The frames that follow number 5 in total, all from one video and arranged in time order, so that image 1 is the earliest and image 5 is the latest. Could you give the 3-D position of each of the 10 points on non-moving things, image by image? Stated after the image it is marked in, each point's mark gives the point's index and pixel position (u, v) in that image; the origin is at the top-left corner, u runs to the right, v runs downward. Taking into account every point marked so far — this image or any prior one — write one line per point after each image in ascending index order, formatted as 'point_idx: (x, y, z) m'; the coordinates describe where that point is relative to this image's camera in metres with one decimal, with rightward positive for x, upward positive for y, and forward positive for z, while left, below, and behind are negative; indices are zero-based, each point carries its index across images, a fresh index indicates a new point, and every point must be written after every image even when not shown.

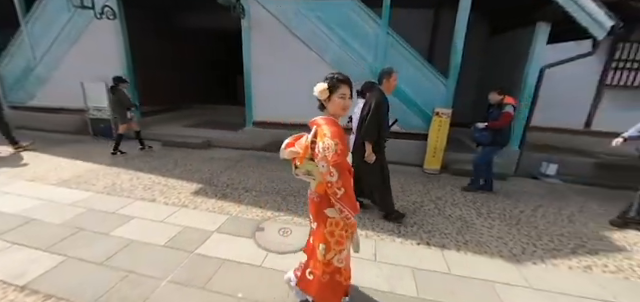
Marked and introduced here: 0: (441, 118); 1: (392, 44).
0: (+2.1, +0.6, +4.3) m
1: (+1.3, +1.9, +4.5) m
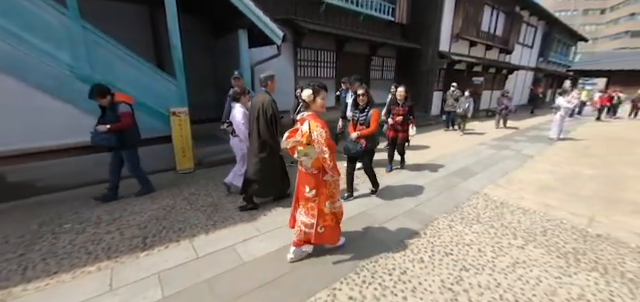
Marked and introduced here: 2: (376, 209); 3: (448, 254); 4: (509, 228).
0: (-2.4, +0.6, +4.3) m
1: (-3.5, +1.7, +3.8) m
2: (+0.8, -0.8, +3.4) m
3: (+1.3, -1.0, +2.5) m
4: (+2.2, -0.9, +2.9) m
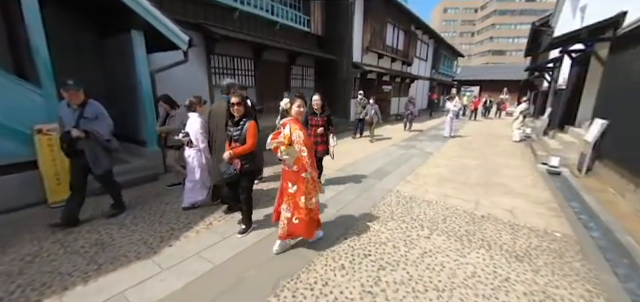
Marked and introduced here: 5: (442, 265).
0: (-3.7, +0.2, +3.3) m
1: (-4.6, +1.2, +2.6) m
2: (-0.3, -0.9, +3.3) m
3: (+0.5, -1.1, +2.5) m
4: (+1.2, -0.9, +3.1) m
5: (+1.2, -1.1, +2.3) m
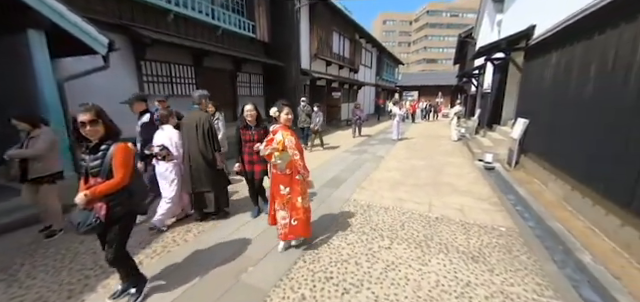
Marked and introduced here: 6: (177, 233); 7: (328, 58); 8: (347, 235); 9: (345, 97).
0: (-4.3, -0.2, +2.4) m
1: (-5.1, +0.8, +1.5) m
2: (-0.8, -1.1, +2.9) m
3: (+0.1, -1.2, +2.3) m
4: (+0.7, -1.0, +3.0) m
5: (+0.8, -1.1, +2.2) m
6: (-1.8, -1.1, +3.2) m
7: (+0.4, +4.8, +12.9) m
8: (+0.3, -1.0, +3.0) m
9: (+1.7, +3.6, +16.3) m
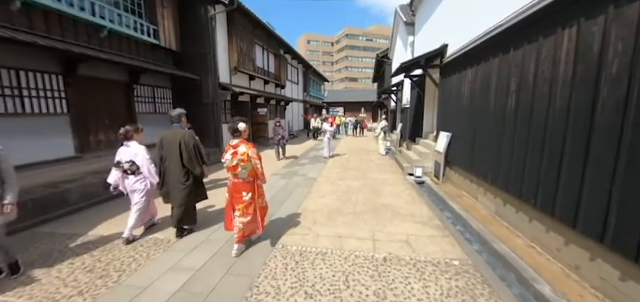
0: (-4.7, -0.7, +0.3) m
1: (-5.3, +0.3, -0.7) m
2: (-1.4, -1.5, +1.7) m
3: (-0.4, -1.5, +1.3) m
4: (0.0, -1.3, +2.2) m
5: (+0.3, -1.4, +1.4) m
6: (-2.5, -1.5, +1.6) m
7: (-3.3, +3.8, +11.9) m
8: (-0.4, -1.3, +2.0) m
9: (-2.8, +2.4, +15.4) m
